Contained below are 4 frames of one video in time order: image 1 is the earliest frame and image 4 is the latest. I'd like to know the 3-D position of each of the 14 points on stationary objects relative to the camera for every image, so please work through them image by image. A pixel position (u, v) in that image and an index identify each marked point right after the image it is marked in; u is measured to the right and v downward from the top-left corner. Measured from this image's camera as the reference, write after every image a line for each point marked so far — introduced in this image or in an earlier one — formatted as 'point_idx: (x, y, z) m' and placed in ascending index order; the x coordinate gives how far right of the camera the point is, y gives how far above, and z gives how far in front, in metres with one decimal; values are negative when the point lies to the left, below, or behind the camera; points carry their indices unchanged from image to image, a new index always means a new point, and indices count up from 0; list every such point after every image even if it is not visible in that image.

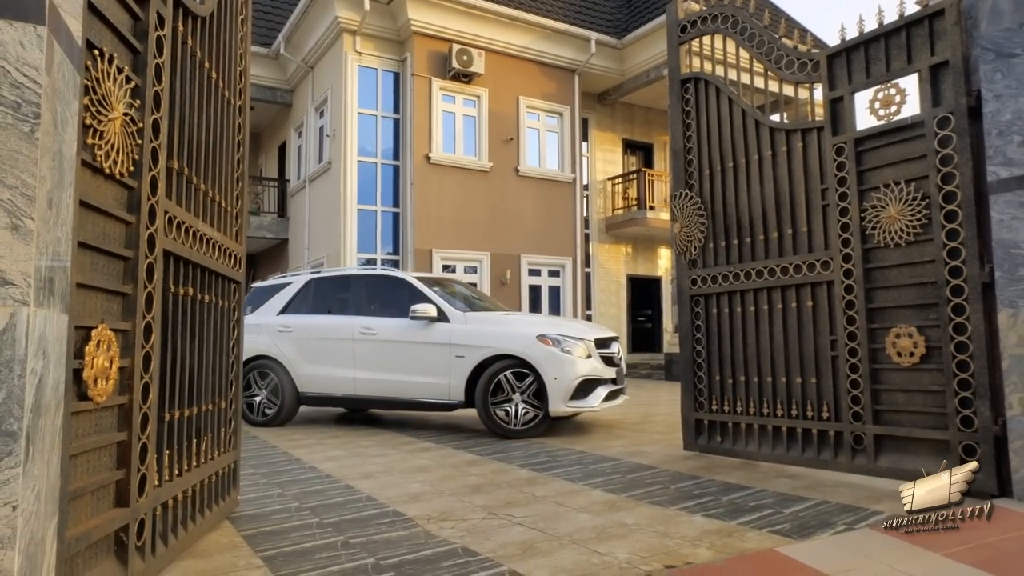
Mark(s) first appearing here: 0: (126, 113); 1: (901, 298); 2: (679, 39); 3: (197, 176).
0: (-1.5, +0.7, +2.7) m
1: (+2.7, -0.1, +4.7) m
2: (+1.6, +2.3, +6.3) m
3: (-1.6, +0.6, +3.5) m
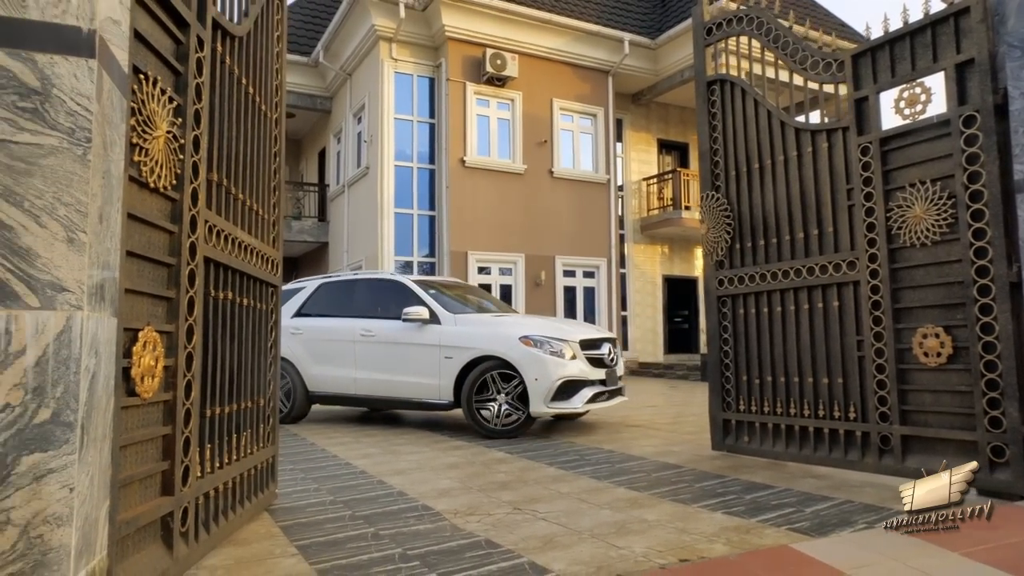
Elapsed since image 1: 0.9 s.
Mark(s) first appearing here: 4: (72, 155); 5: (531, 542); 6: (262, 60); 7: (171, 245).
0: (-1.4, +0.7, +2.9) m
1: (+2.8, -0.1, +4.7) m
2: (+1.8, +2.3, +6.4) m
3: (-1.5, +0.6, +3.8) m
4: (-1.2, +0.4, +1.9) m
5: (+0.1, -1.3, +3.5) m
6: (-1.6, +1.4, +4.3) m
7: (-1.5, +0.2, +2.9) m
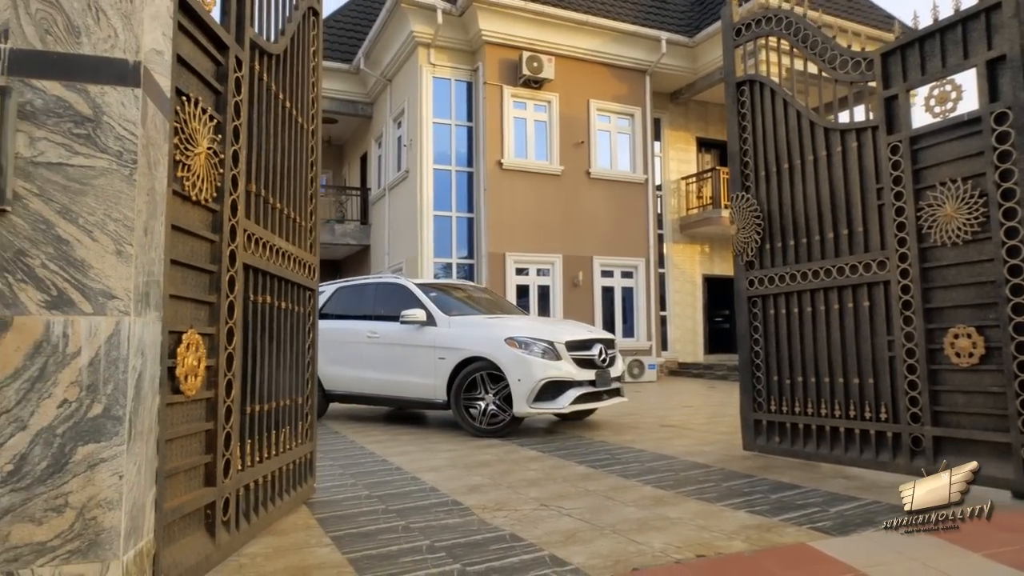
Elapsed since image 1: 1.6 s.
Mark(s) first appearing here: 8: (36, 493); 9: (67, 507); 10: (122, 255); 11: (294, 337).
0: (-1.4, +0.6, +3.1) m
1: (+3.0, -0.1, +4.6) m
2: (+2.1, +2.3, +6.4) m
3: (-1.4, +0.5, +4.0) m
4: (-1.2, +0.3, +2.1) m
5: (+0.2, -1.3, +3.7) m
6: (-1.4, +1.4, +4.5) m
7: (-1.4, +0.2, +3.2) m
8: (-1.4, -0.6, +2.0) m
9: (-1.3, -0.6, +2.0) m
10: (-1.2, +0.1, +2.1) m
11: (-1.4, -0.3, +4.3) m
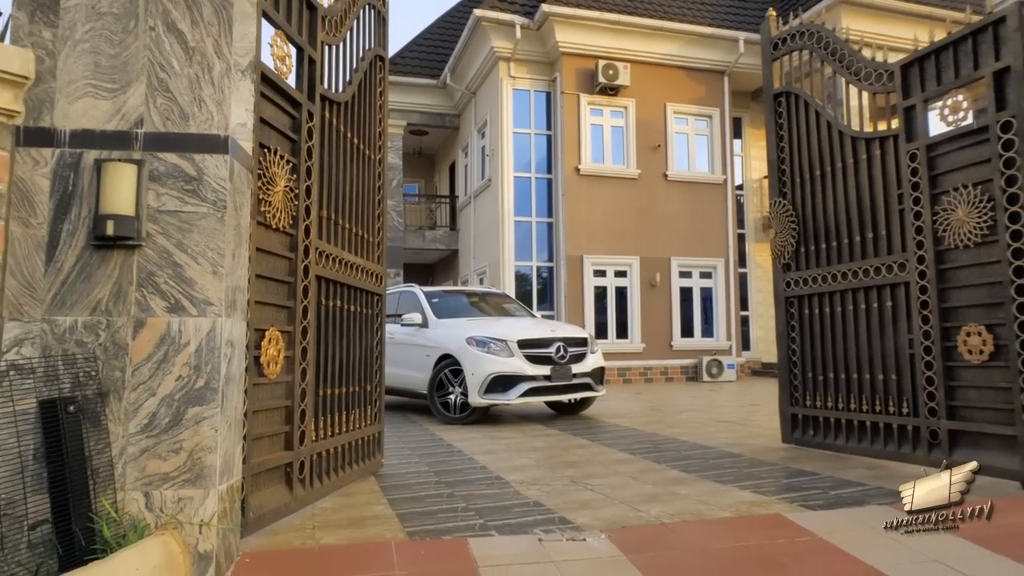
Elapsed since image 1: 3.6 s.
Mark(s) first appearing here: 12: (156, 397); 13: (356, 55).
0: (-1.3, +0.6, +4.0) m
1: (+3.3, -0.1, +4.9) m
2: (+2.6, +2.3, +6.7) m
3: (-1.2, +0.5, +4.9) m
4: (-1.3, +0.3, +3.0) m
5: (+0.4, -1.4, +4.3) m
6: (-1.1, +1.4, +5.4) m
7: (-1.3, +0.1, +4.0) m
8: (-1.5, -0.6, +2.8) m
9: (-1.4, -0.7, +2.9) m
10: (-1.3, +0.1, +3.0) m
11: (-1.1, -0.4, +5.2) m
12: (-1.5, -0.5, +2.9) m
13: (-1.2, +1.8, +5.1) m
